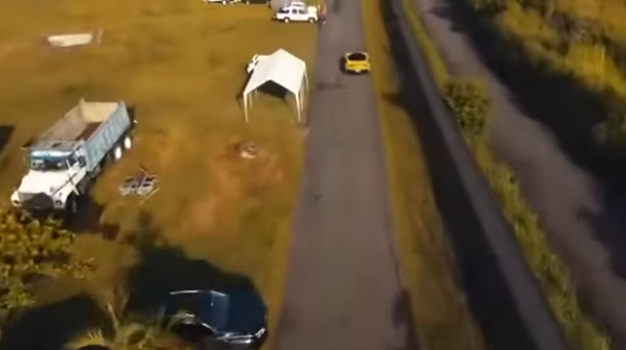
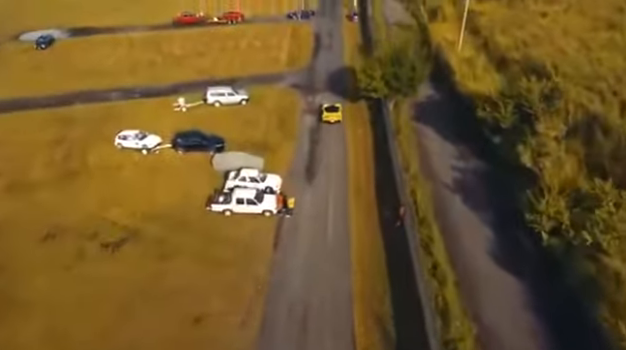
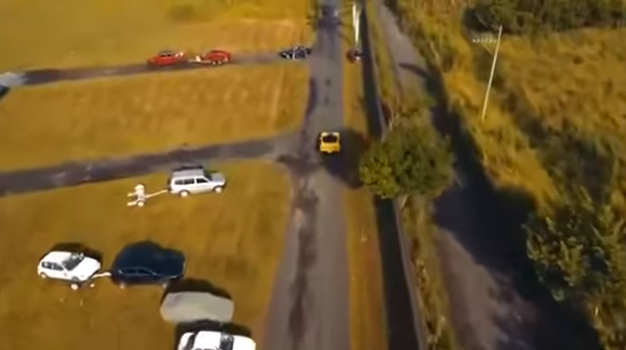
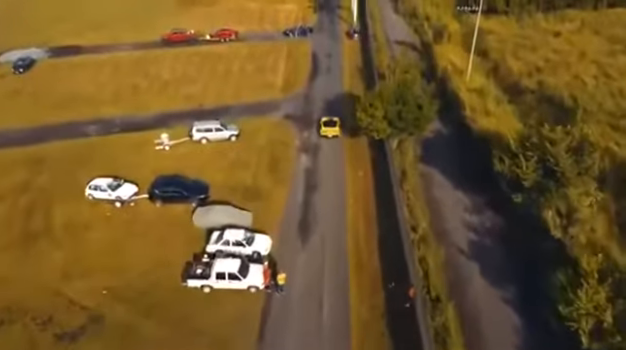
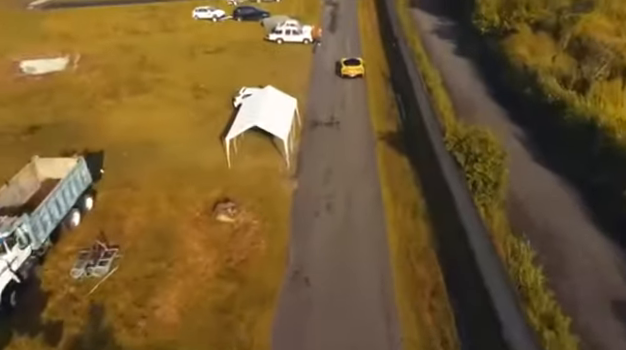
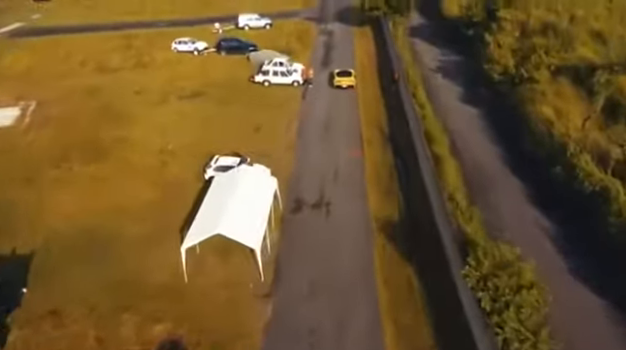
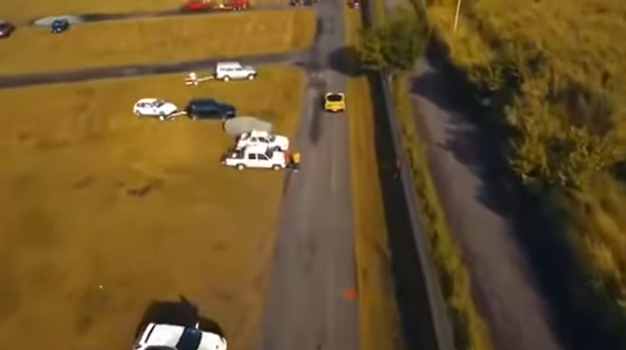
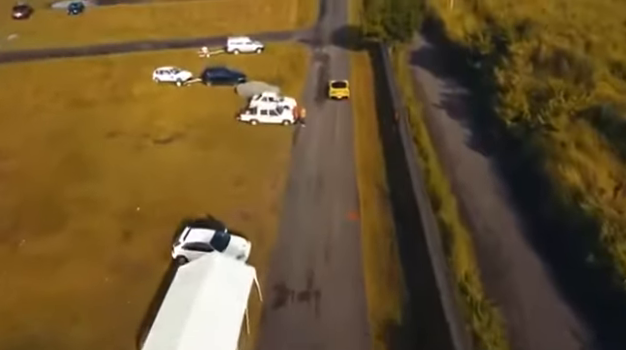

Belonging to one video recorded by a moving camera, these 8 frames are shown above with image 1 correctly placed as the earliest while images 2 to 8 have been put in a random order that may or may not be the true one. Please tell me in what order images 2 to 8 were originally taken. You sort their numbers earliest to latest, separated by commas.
5, 6, 8, 7, 2, 4, 3
